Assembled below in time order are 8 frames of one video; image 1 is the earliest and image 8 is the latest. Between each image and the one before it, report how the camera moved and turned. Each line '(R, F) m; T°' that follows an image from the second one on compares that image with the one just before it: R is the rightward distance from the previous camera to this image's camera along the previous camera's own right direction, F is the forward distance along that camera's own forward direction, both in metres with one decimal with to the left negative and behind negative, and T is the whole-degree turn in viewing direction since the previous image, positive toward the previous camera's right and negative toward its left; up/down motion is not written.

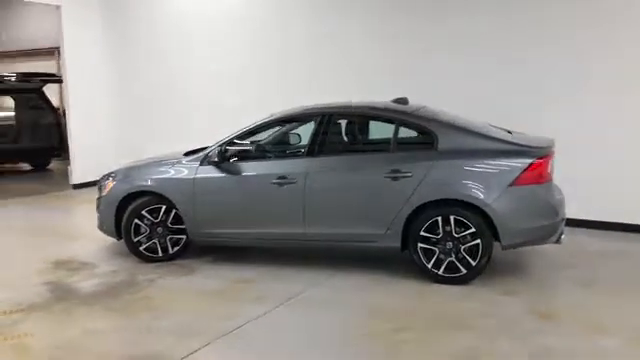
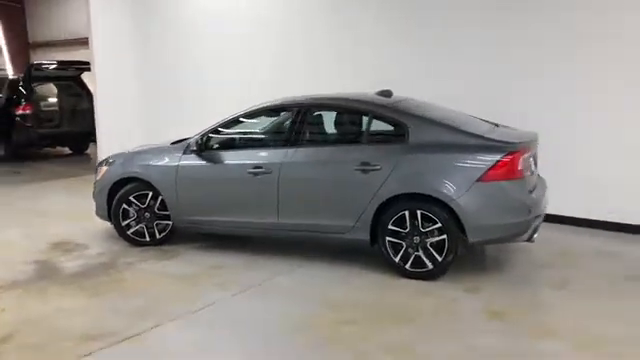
(+0.7, 0.0) m; -6°
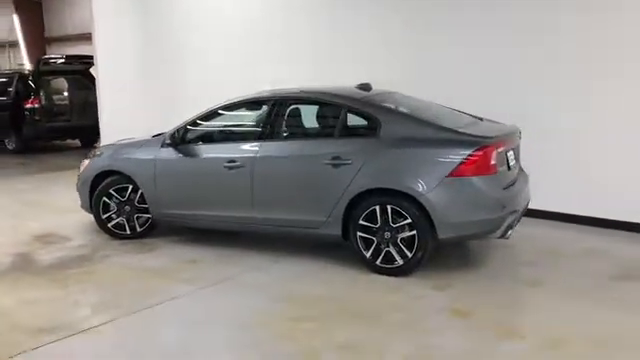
(+0.4, +0.1) m; -3°
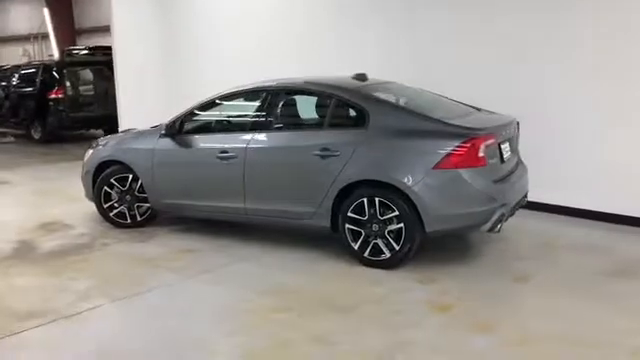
(+0.3, 0.0) m; -3°
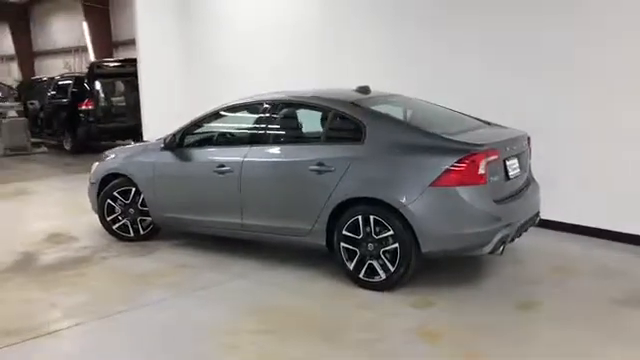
(+0.3, +0.2) m; -4°
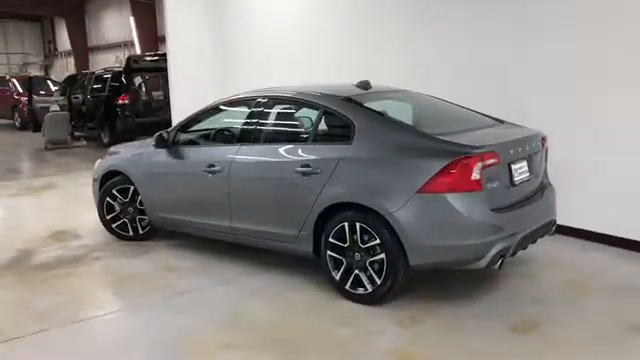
(+0.5, +0.3) m; -6°
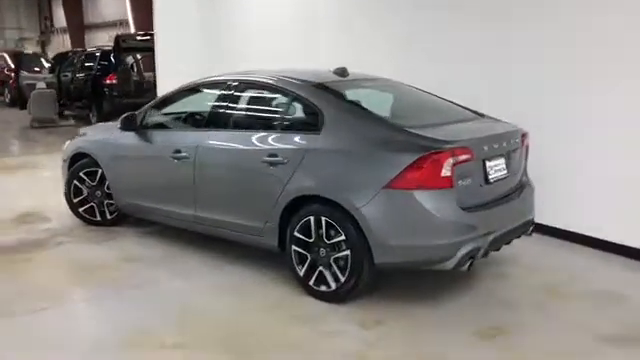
(+0.2, +0.2) m; 0°
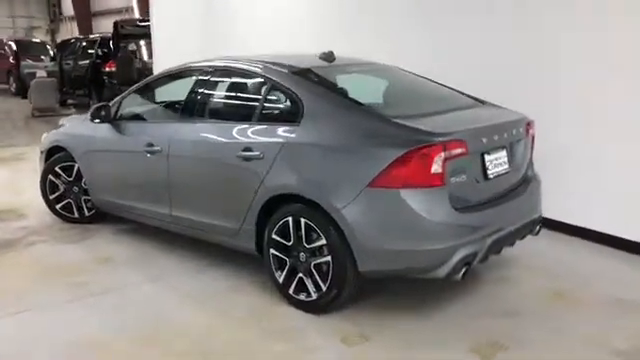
(+0.2, +0.4) m; -2°
